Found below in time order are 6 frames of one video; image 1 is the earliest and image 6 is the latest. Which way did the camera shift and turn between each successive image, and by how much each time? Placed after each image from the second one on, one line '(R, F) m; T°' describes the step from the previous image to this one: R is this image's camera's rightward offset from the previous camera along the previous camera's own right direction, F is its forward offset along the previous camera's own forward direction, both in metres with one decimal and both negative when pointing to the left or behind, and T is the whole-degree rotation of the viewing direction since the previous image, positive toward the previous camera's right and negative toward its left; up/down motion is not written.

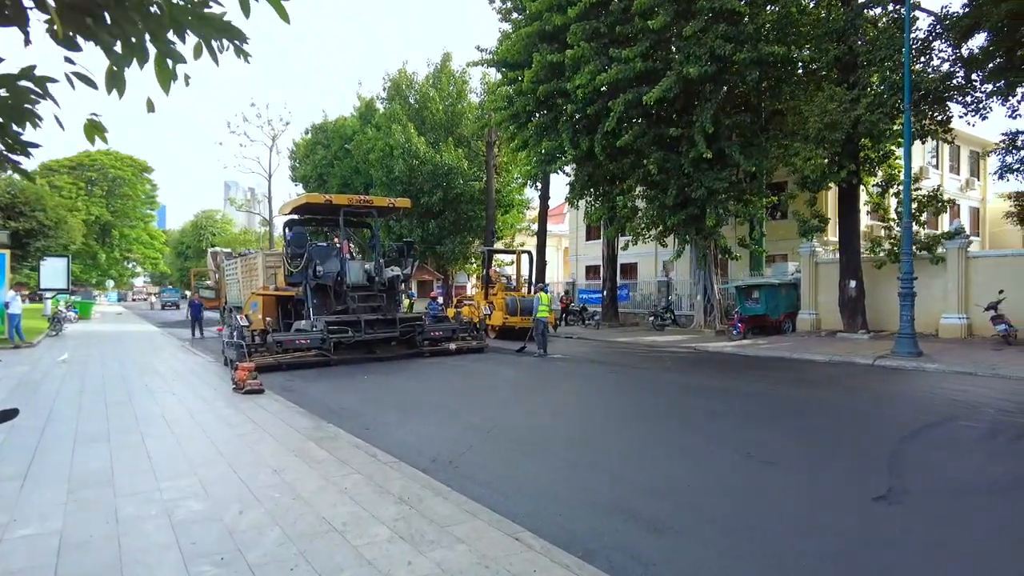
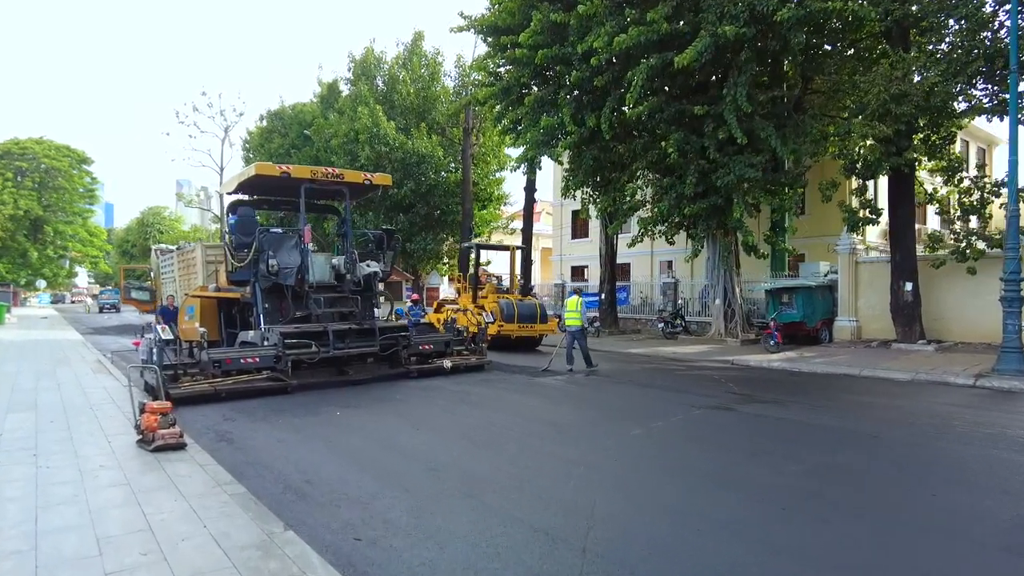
(-0.9, +3.2) m; +4°
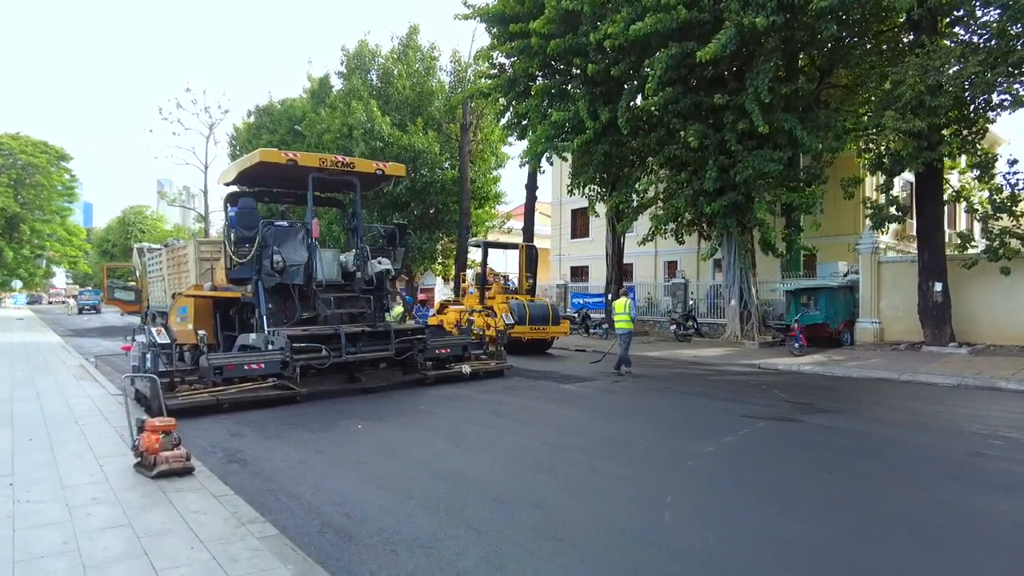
(-0.7, +0.9) m; +1°
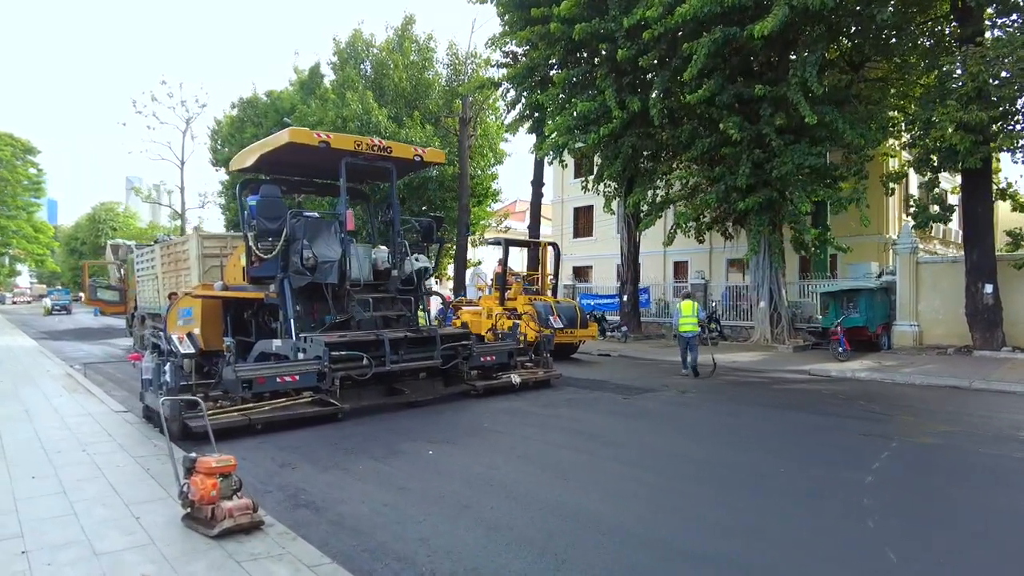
(-1.2, +1.1) m; +2°
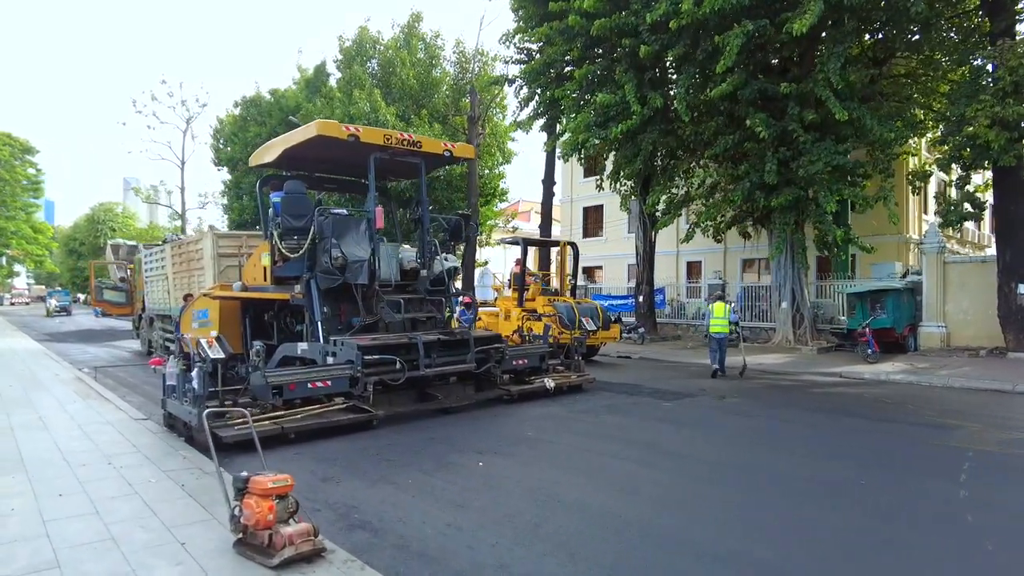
(-0.5, +0.4) m; 0°
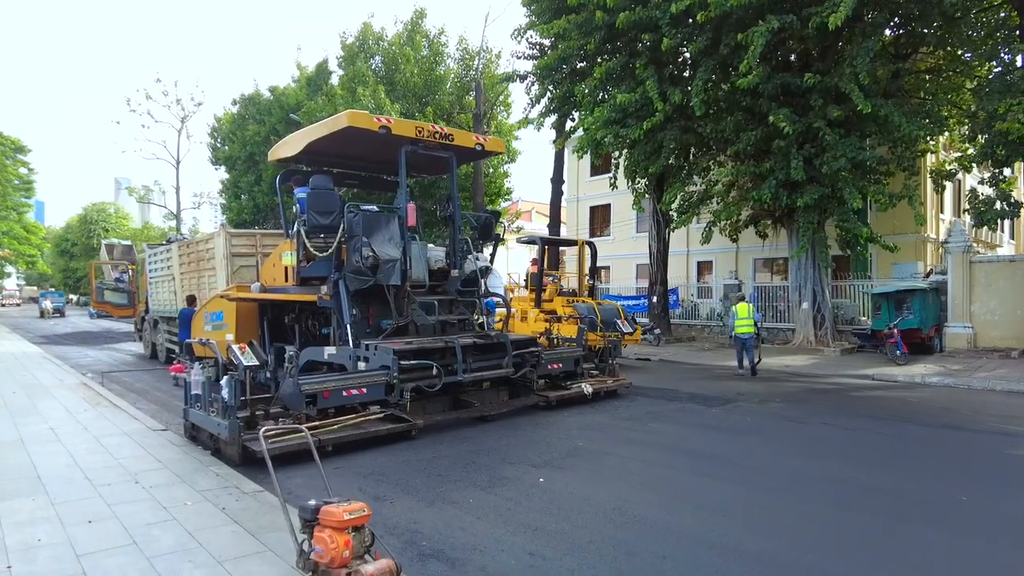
(-0.6, +0.5) m; +1°
